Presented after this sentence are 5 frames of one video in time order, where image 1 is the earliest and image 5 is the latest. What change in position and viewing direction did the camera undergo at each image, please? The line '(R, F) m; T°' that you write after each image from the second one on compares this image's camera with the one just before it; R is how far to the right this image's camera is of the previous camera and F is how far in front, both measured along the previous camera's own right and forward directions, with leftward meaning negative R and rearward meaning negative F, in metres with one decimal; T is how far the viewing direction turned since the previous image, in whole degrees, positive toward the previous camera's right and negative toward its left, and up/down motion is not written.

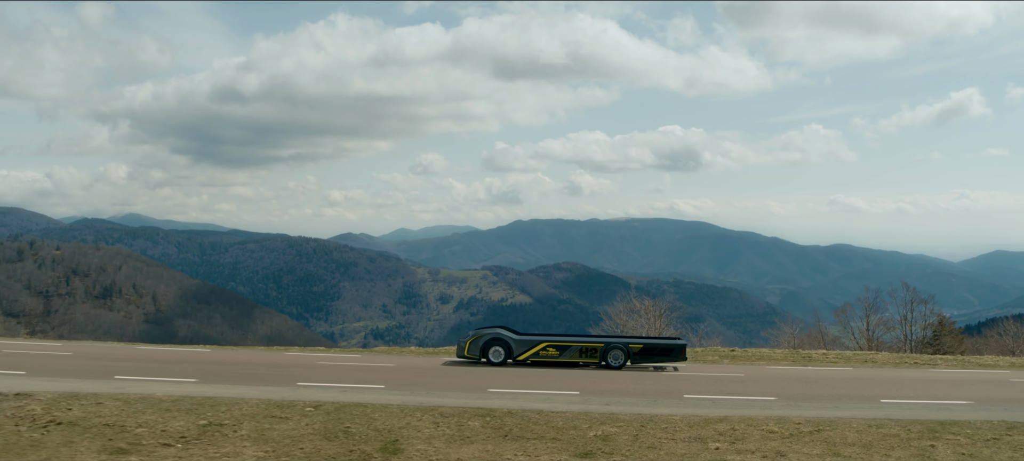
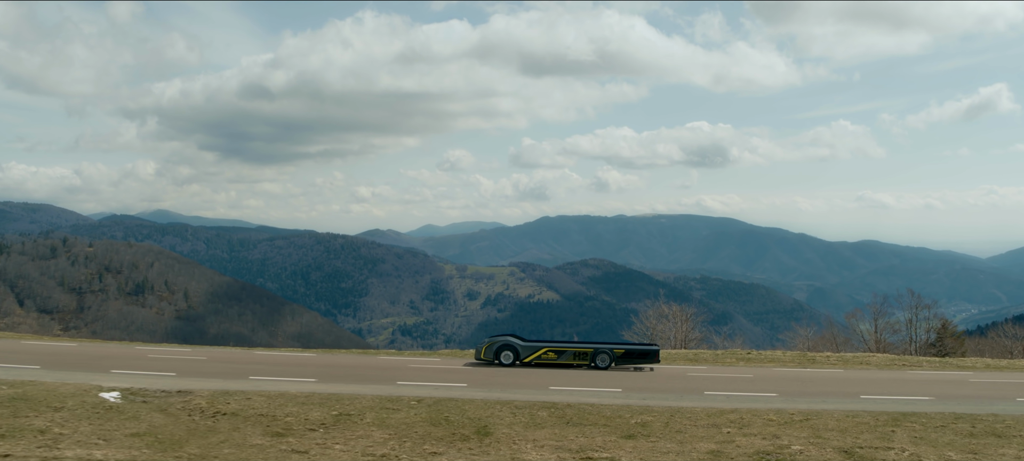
(-0.5, -2.2) m; -2°
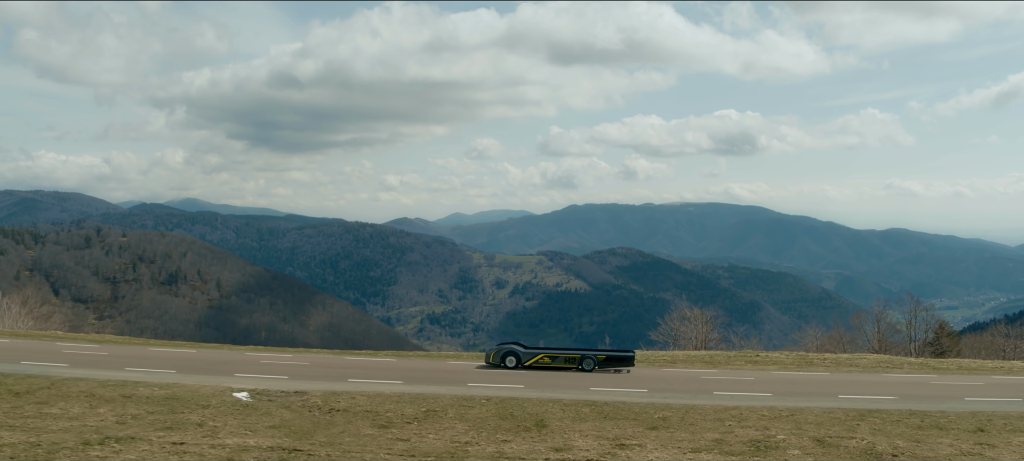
(-0.4, -2.7) m; -2°
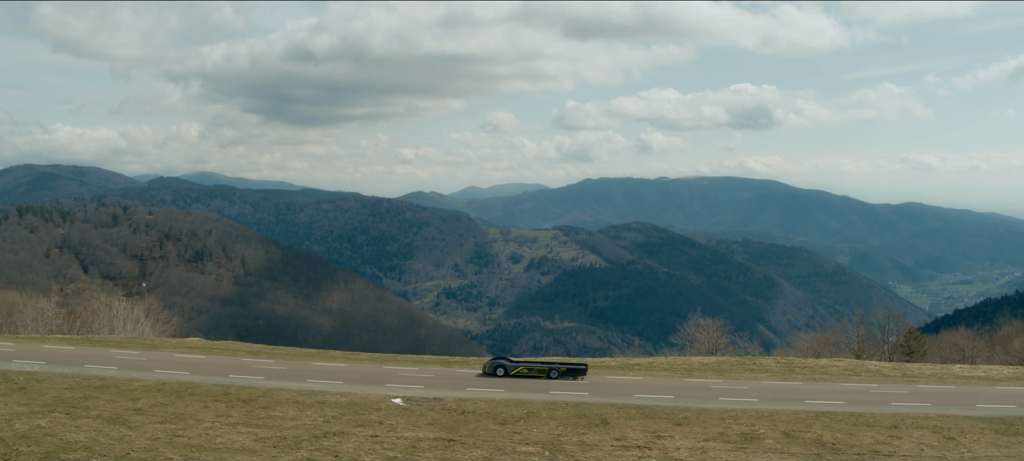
(-1.7, -5.9) m; -1°
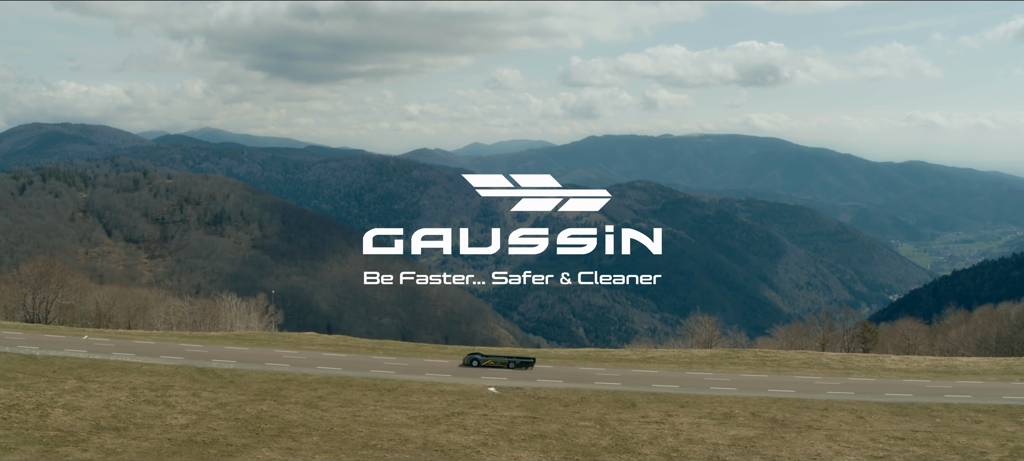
(-2.4, -8.5) m; -1°
